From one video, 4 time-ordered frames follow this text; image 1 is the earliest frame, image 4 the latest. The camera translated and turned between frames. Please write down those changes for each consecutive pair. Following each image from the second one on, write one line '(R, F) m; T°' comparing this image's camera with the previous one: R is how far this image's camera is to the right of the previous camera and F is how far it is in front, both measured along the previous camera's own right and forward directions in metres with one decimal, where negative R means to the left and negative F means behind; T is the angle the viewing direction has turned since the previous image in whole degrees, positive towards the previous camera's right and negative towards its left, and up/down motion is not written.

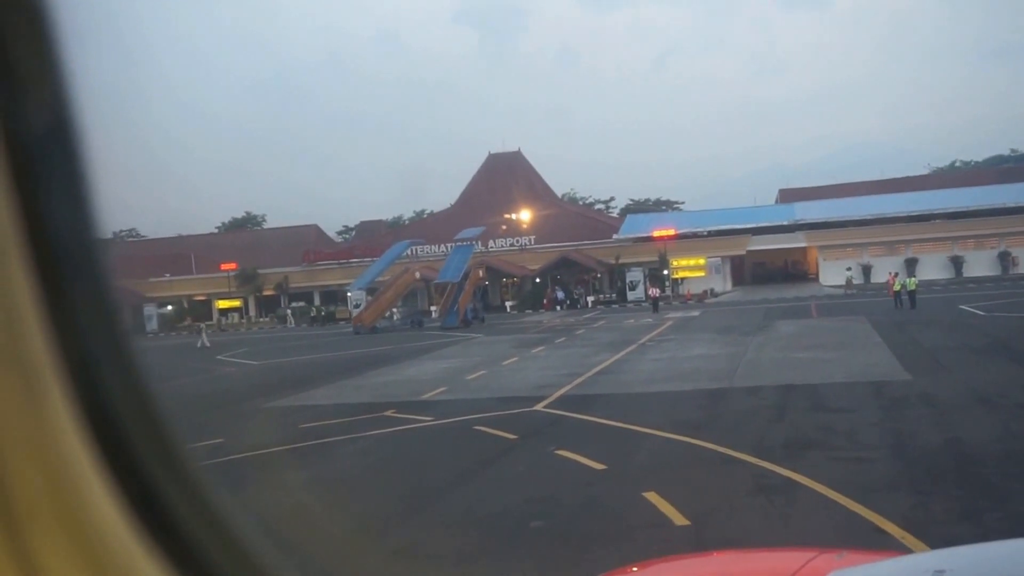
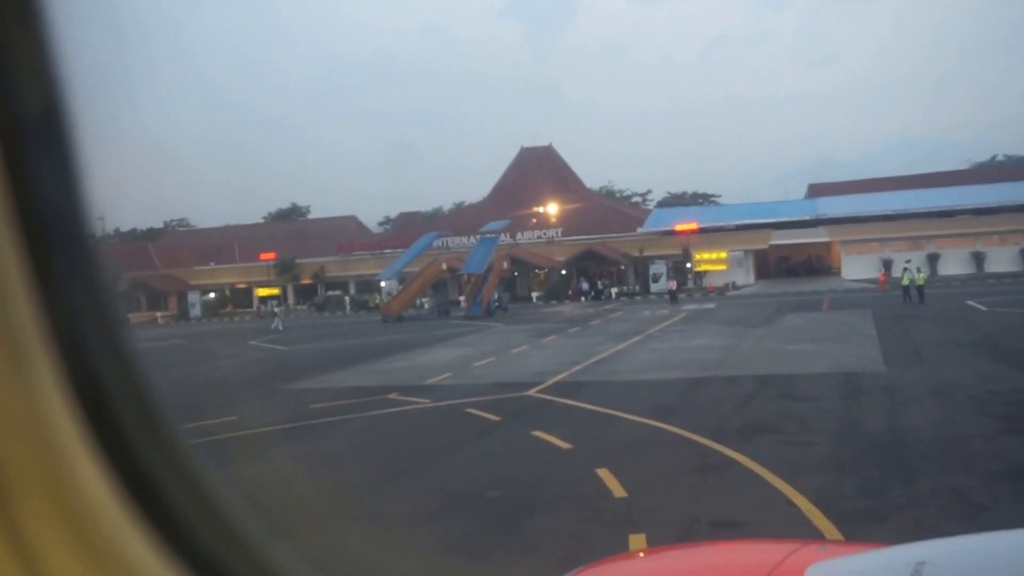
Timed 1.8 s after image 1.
(+0.8, -1.1) m; -3°
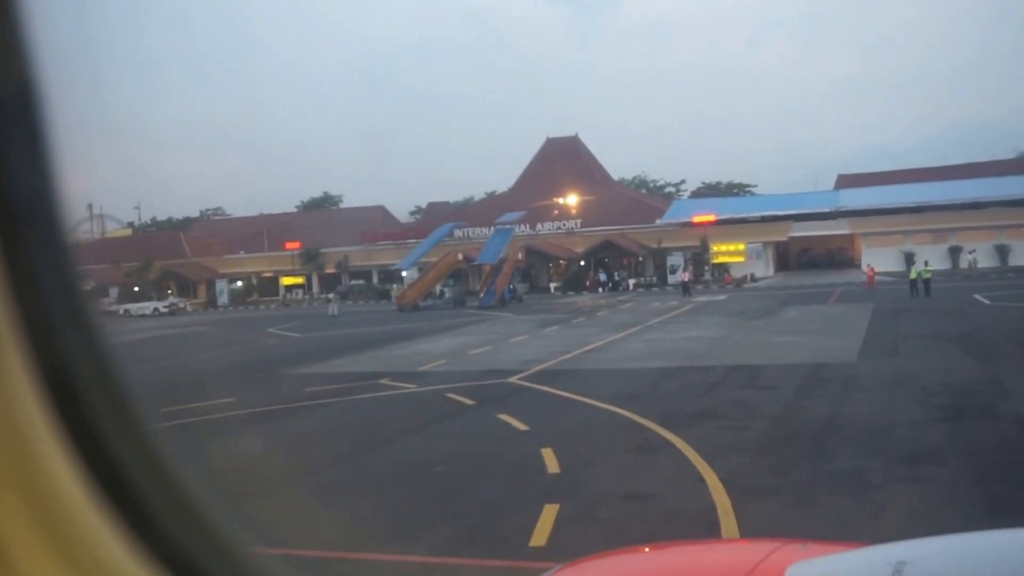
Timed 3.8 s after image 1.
(+1.0, -0.7) m; -3°
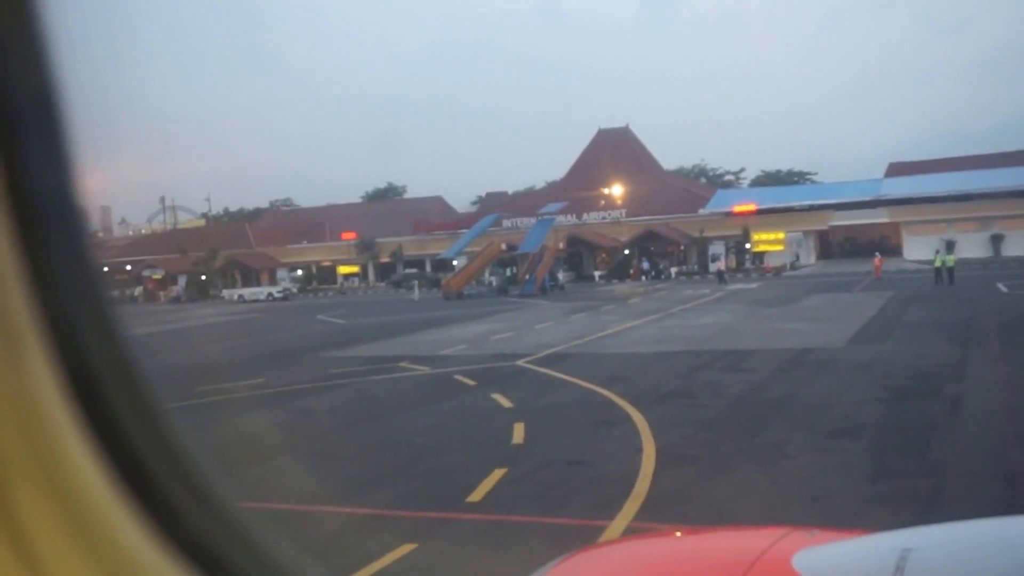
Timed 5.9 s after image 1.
(+1.2, -1.4) m; -4°
